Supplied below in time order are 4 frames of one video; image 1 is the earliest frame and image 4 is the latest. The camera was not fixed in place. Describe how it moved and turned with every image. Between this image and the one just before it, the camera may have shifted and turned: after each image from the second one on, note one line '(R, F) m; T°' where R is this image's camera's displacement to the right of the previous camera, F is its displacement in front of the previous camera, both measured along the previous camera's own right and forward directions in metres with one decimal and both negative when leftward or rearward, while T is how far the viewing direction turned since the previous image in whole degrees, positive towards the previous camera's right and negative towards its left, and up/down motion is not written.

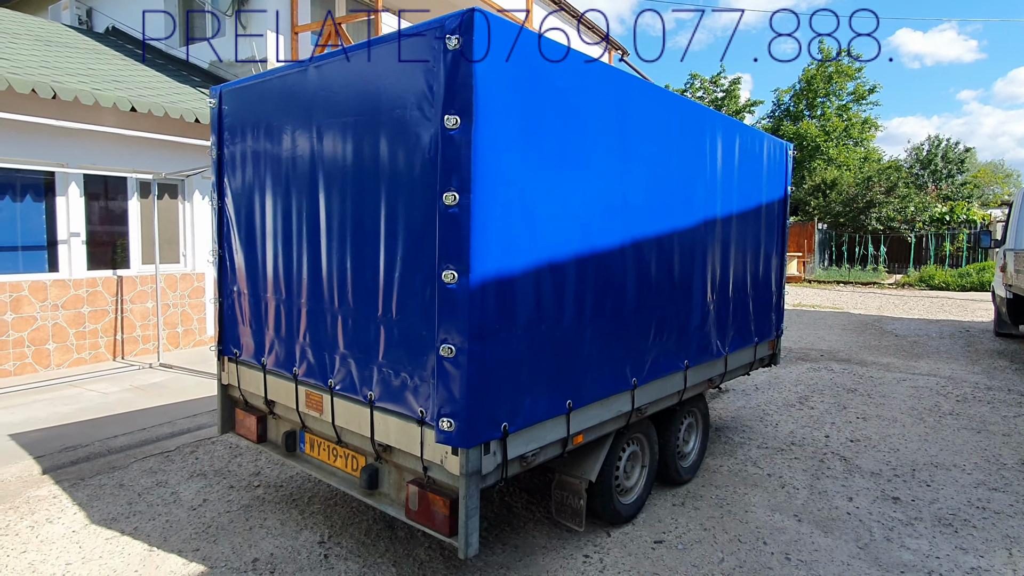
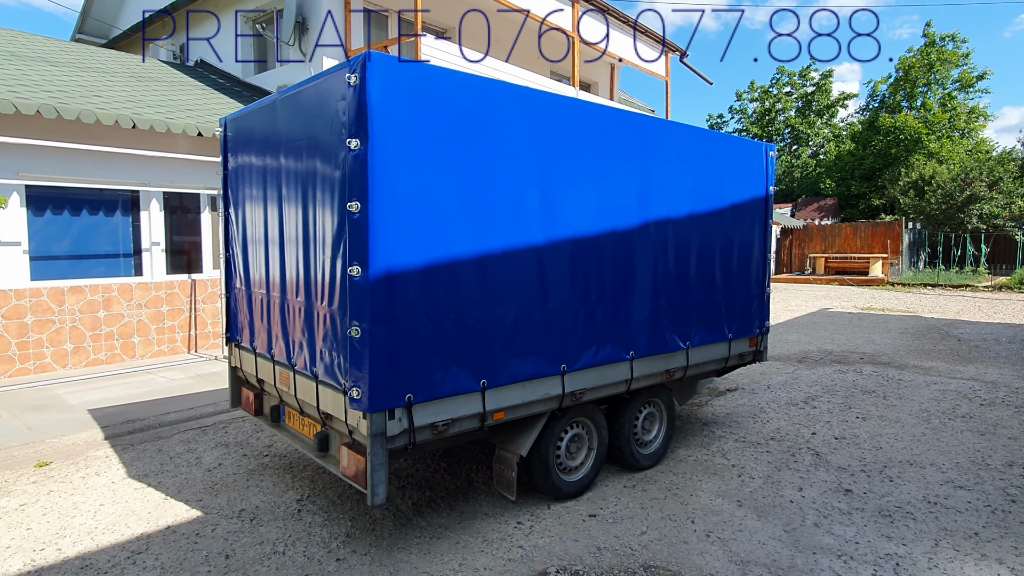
(+1.0, -0.4) m; -8°
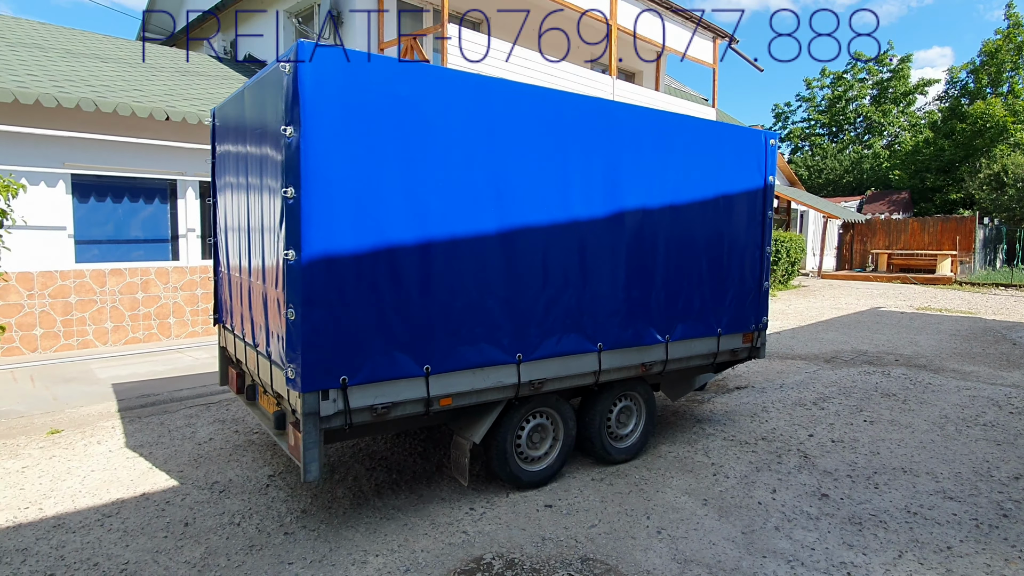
(+0.7, 0.0) m; -6°
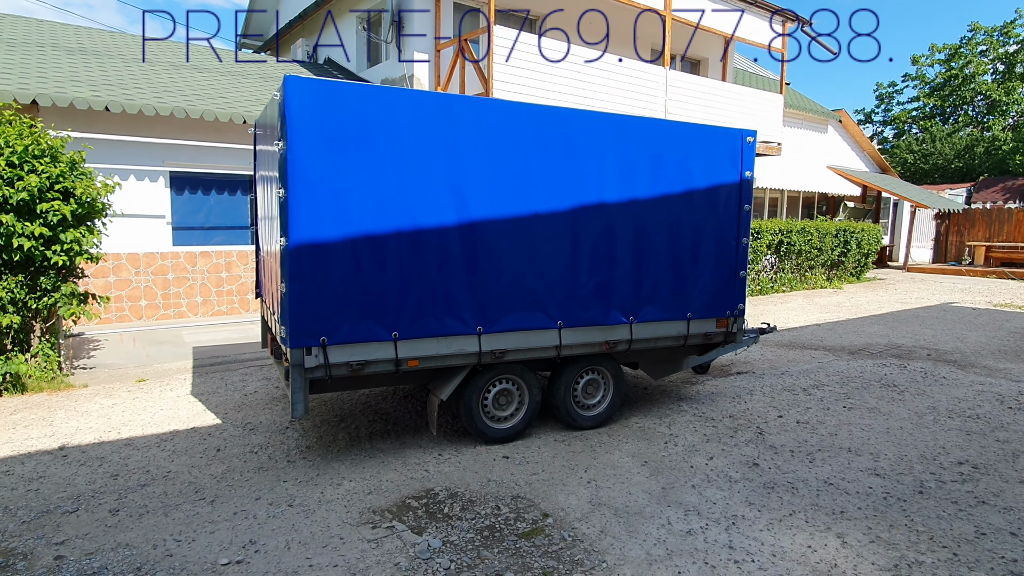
(+1.0, -0.6) m; -8°
